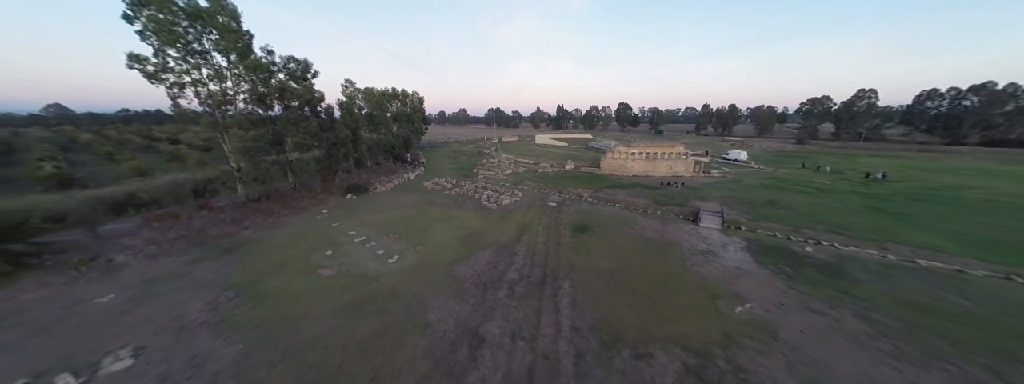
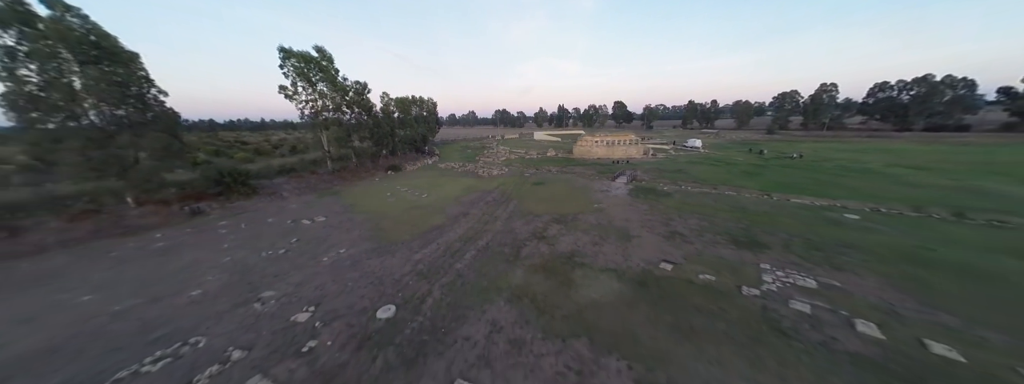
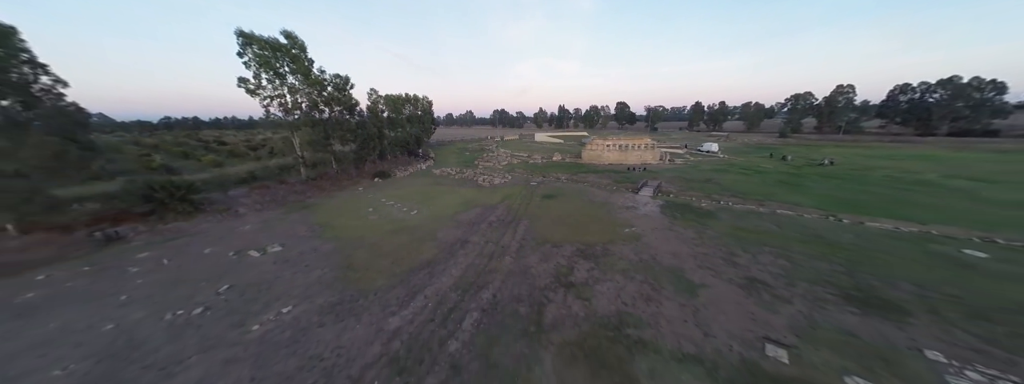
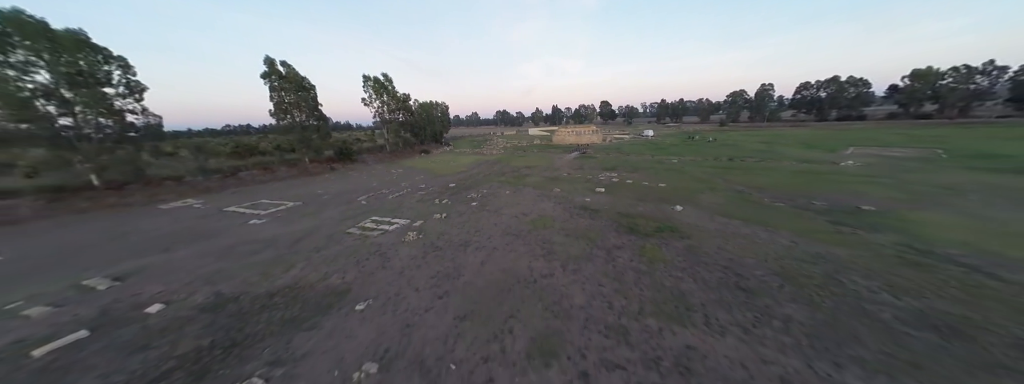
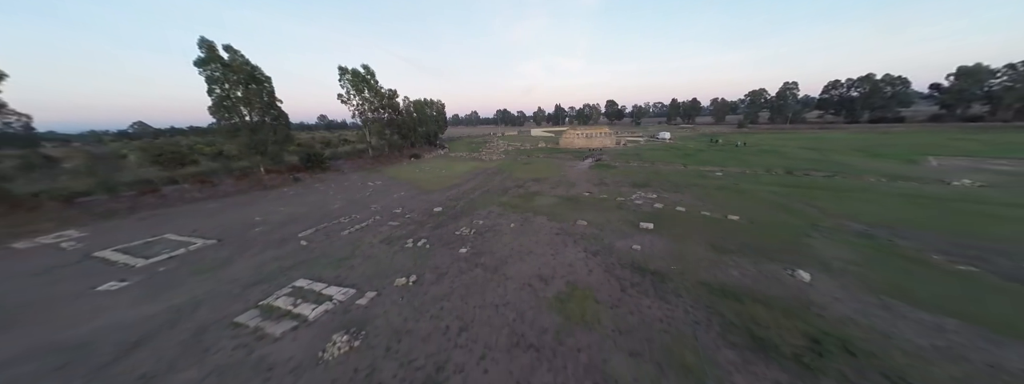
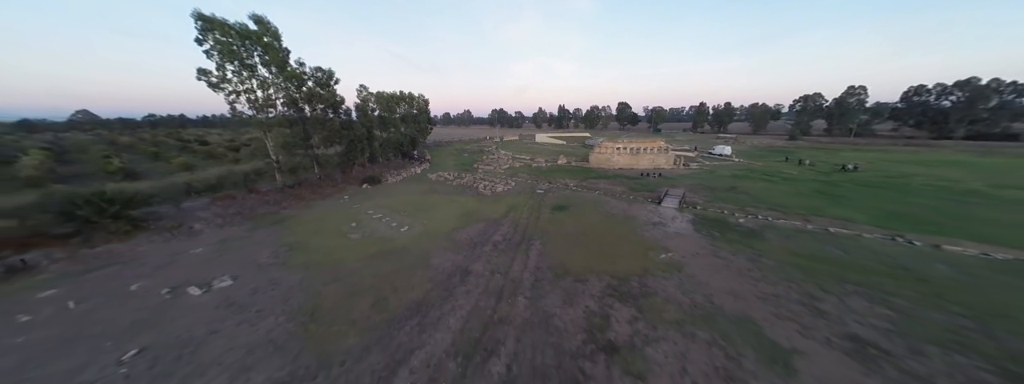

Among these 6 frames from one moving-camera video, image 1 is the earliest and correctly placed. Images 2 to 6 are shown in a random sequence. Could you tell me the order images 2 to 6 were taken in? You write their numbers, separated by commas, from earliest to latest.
6, 3, 2, 5, 4
